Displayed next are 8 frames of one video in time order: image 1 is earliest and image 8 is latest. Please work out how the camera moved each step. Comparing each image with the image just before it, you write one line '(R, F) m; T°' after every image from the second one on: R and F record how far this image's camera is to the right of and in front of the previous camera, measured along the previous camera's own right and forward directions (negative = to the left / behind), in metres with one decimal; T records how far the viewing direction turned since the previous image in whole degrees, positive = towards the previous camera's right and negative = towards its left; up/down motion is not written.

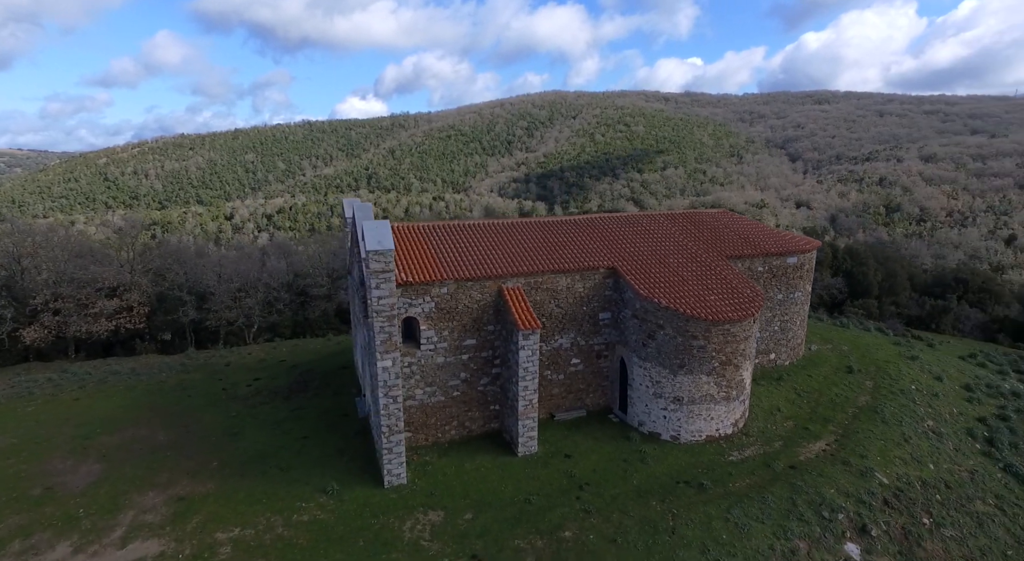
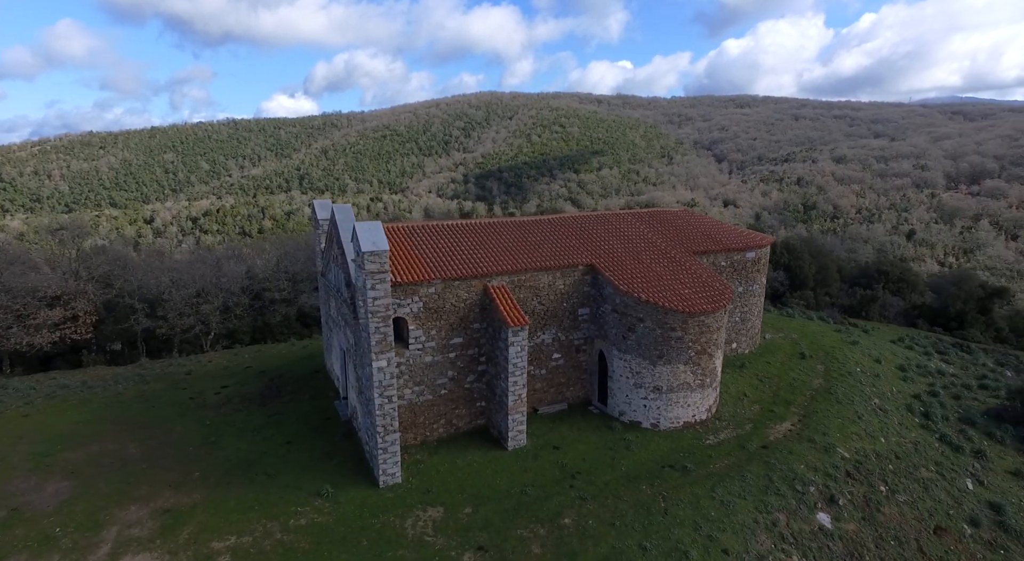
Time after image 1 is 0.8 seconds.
(-1.2, -0.3) m; +6°
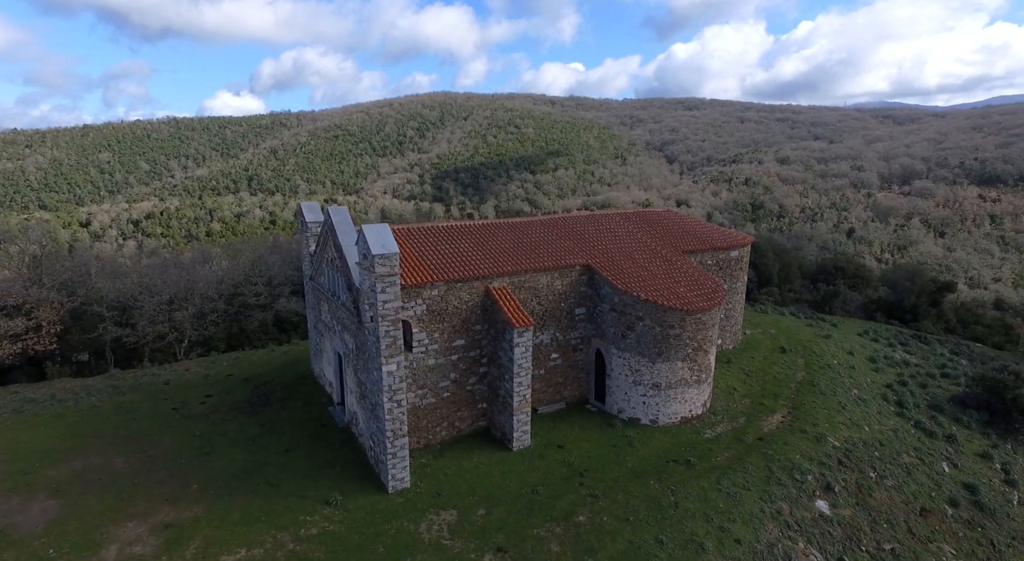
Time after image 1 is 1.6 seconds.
(-1.2, 0.0) m; +4°
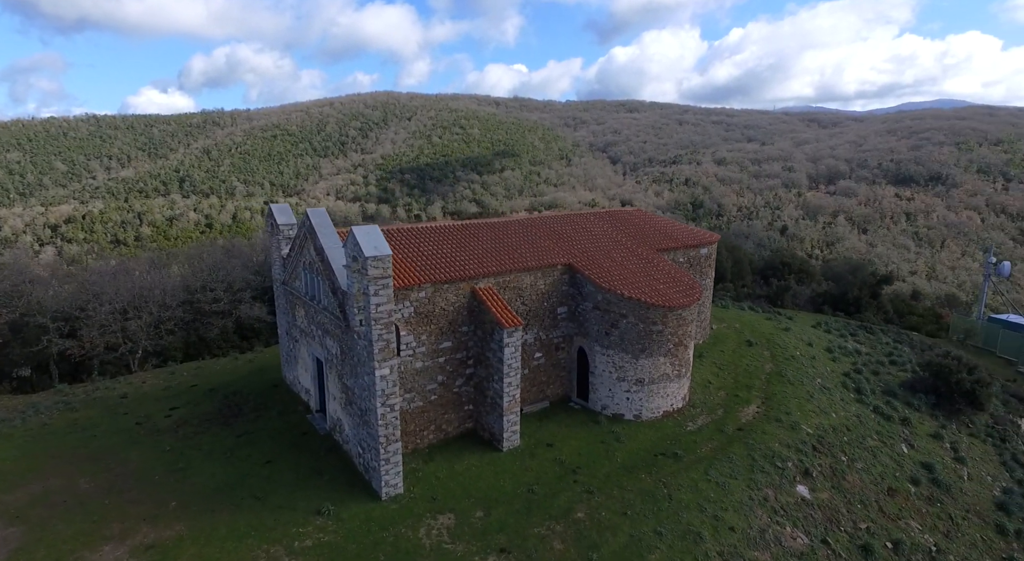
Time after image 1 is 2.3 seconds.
(-1.0, +0.1) m; +5°
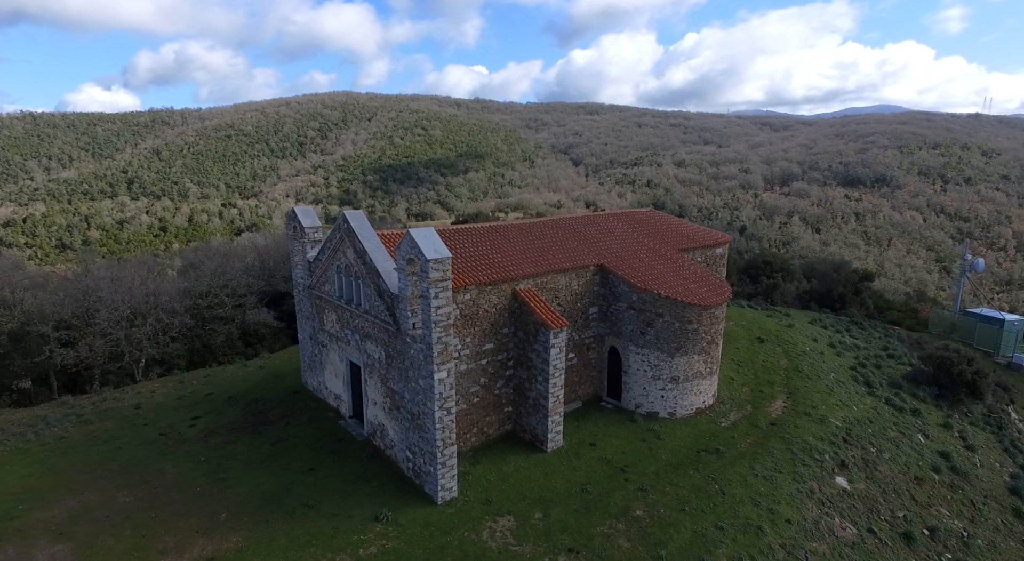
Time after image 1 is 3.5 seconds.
(-2.1, 0.0) m; +3°
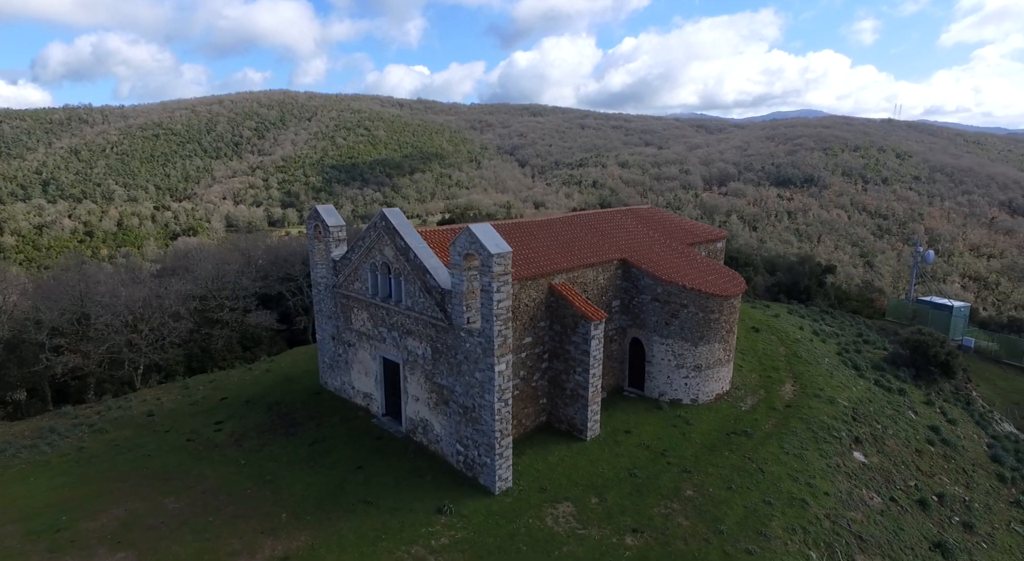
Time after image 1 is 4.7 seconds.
(-2.4, -0.3) m; +5°
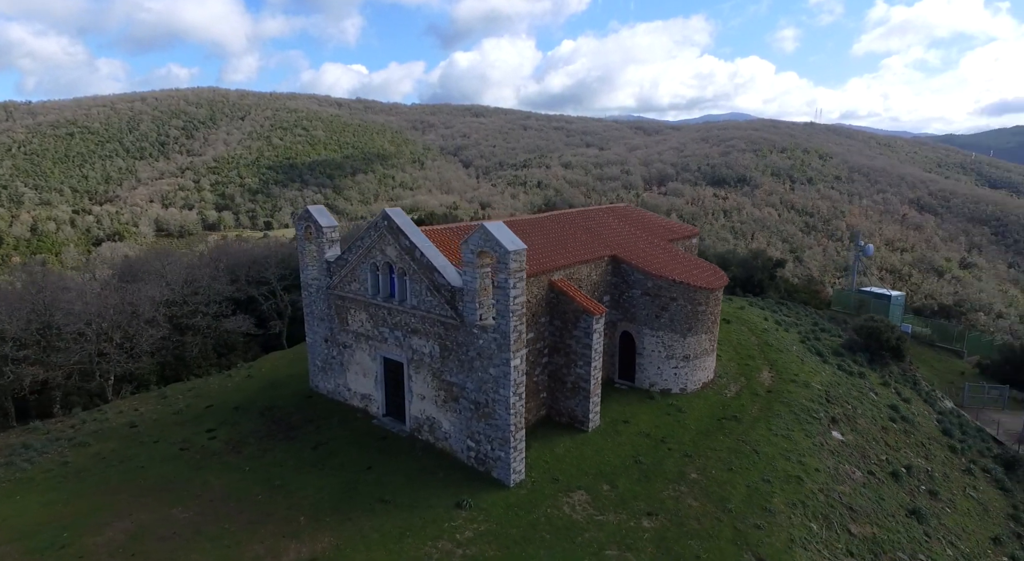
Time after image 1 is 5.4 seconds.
(-1.5, -0.3) m; +5°
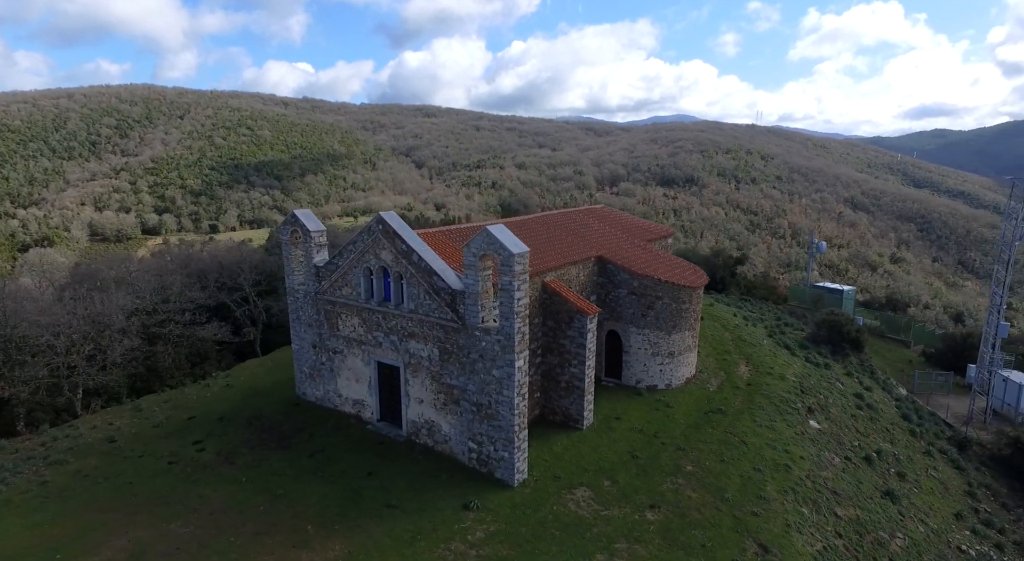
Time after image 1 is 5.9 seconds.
(-1.1, -0.2) m; +4°
